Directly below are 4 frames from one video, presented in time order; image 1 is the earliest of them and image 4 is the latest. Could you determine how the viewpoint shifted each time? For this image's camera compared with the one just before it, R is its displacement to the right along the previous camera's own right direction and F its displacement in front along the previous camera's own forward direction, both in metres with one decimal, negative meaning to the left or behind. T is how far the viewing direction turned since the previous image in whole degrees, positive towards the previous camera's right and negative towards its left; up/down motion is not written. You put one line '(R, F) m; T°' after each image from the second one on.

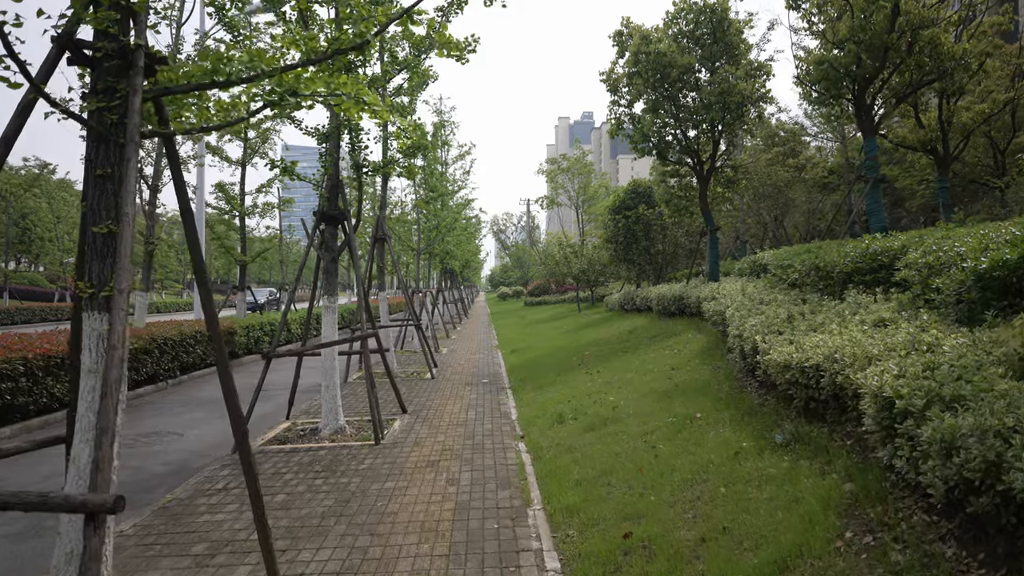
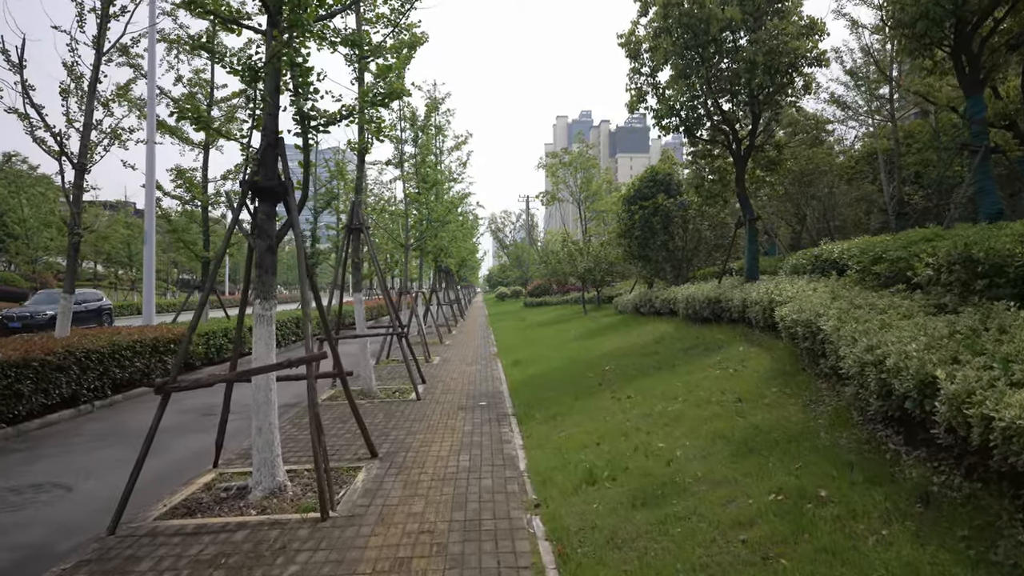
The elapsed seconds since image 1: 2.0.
(-0.1, +2.1) m; 0°
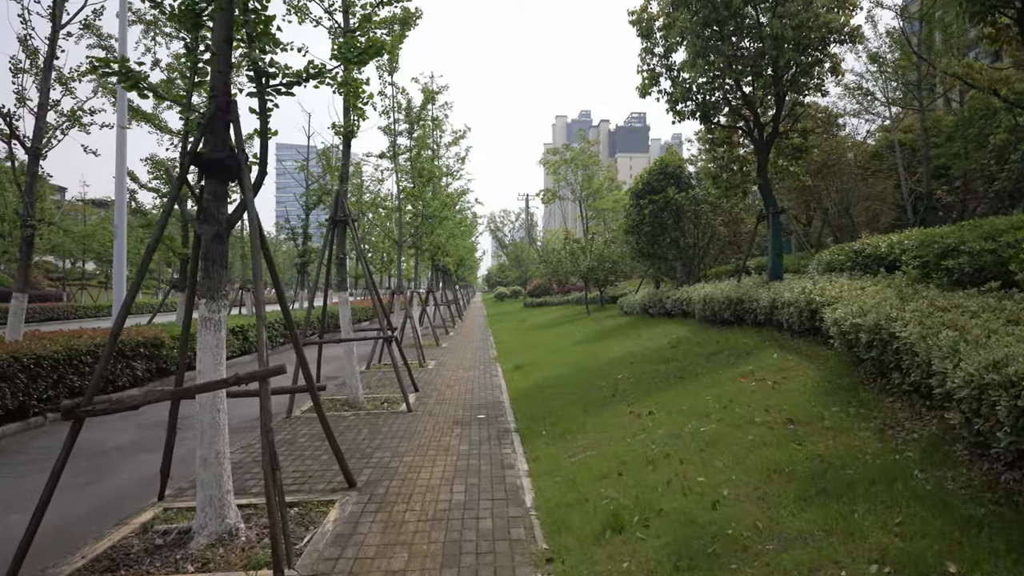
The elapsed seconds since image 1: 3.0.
(-0.1, +1.0) m; 0°
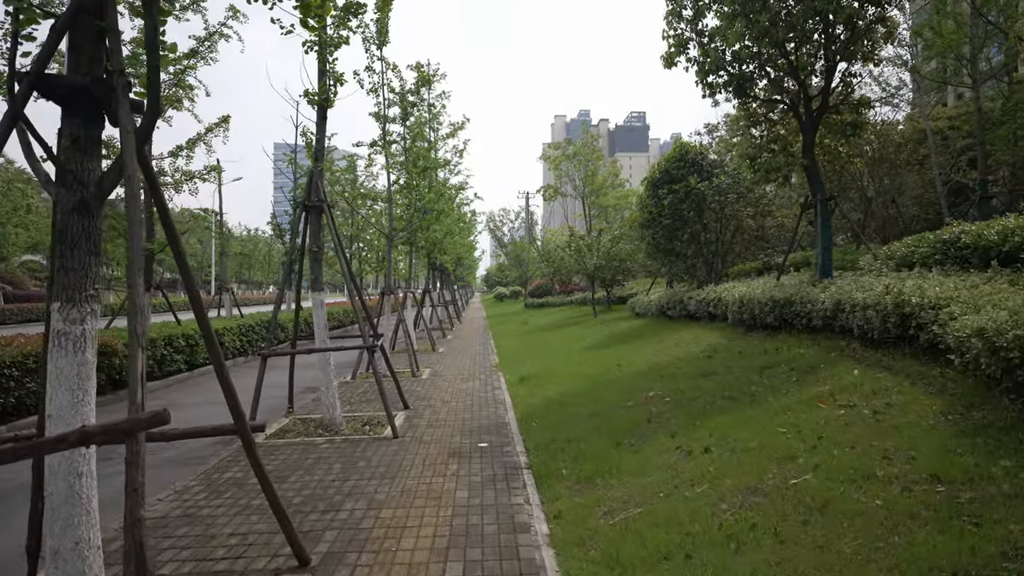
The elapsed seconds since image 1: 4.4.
(-0.1, +1.5) m; 0°
